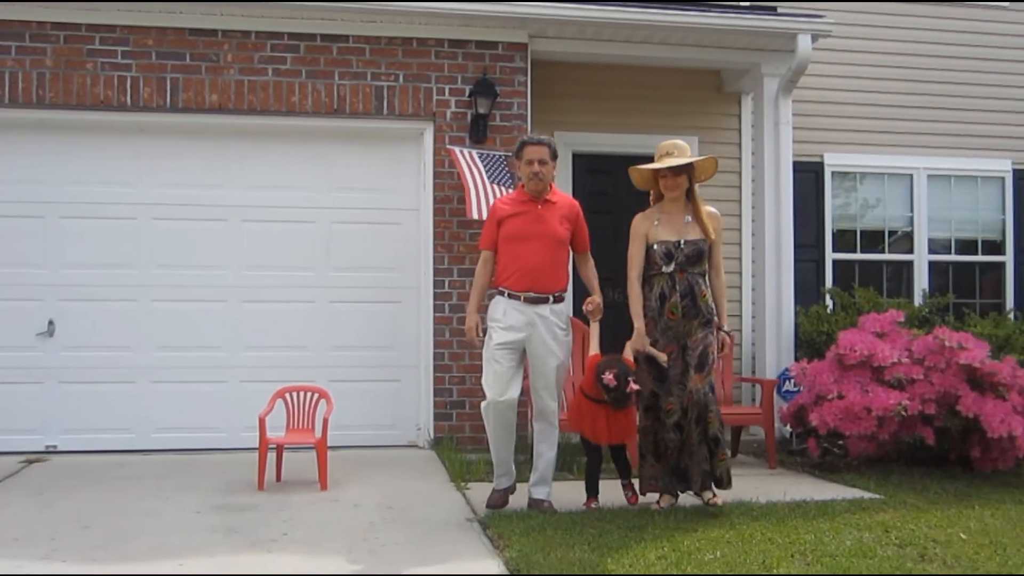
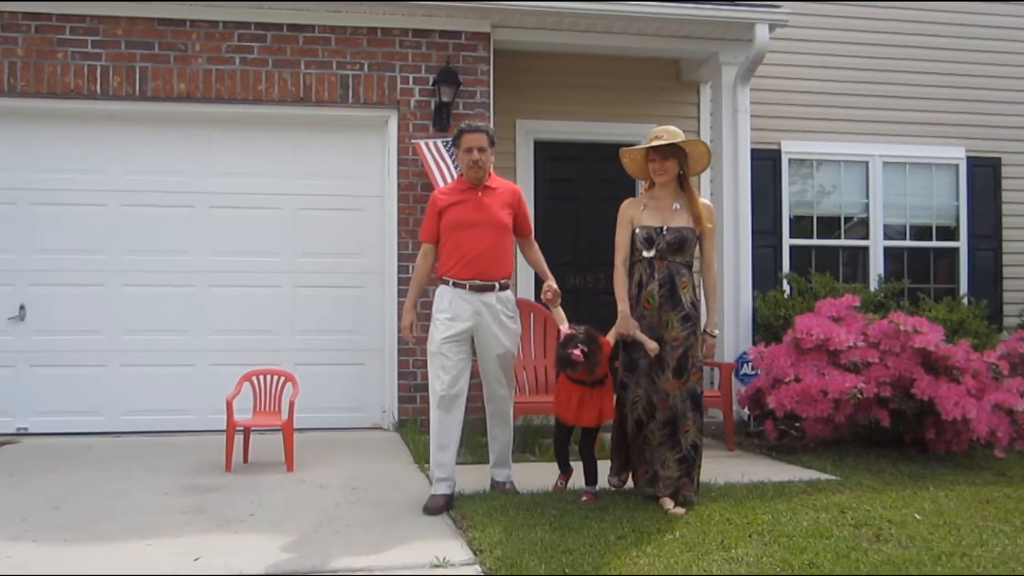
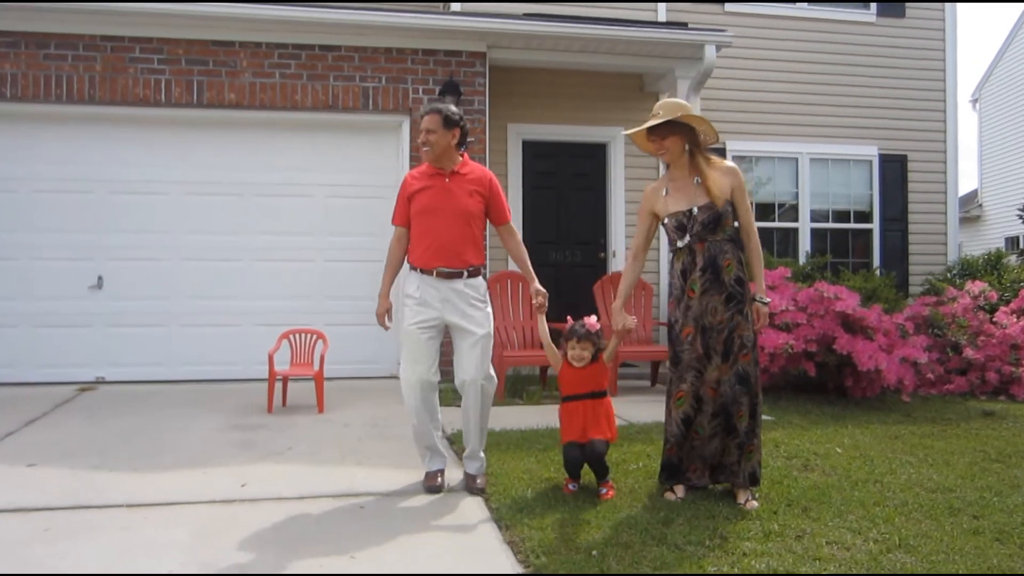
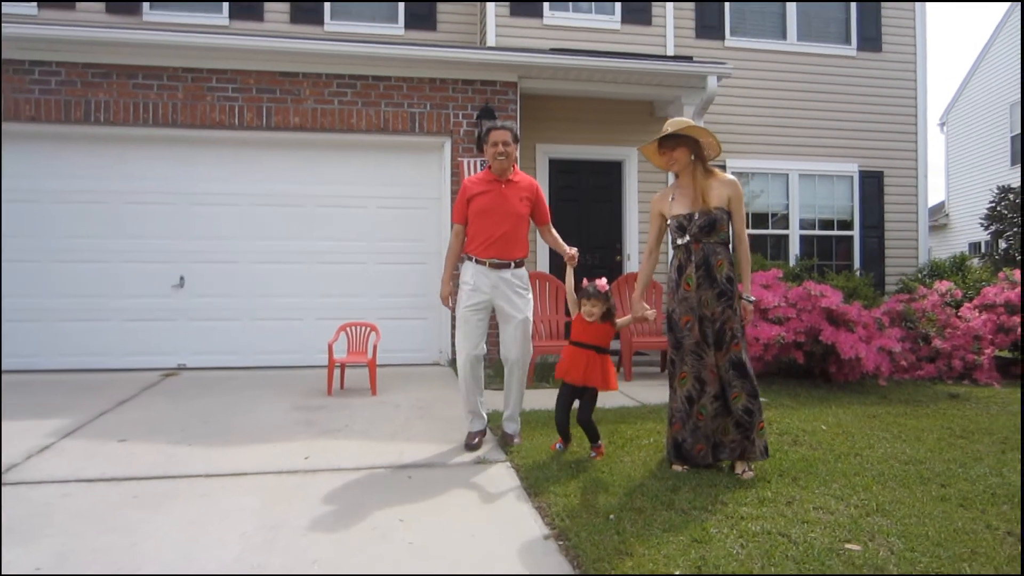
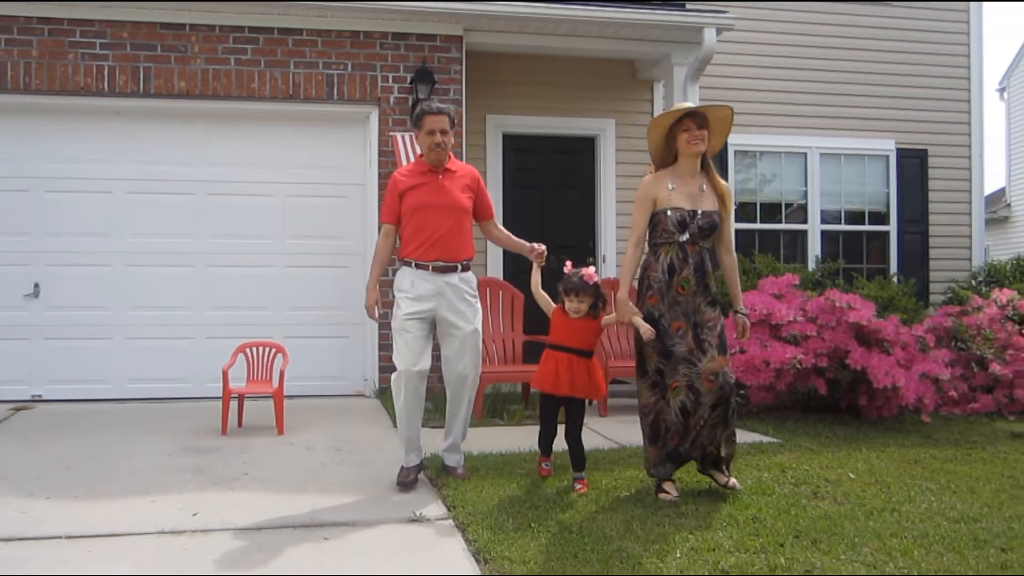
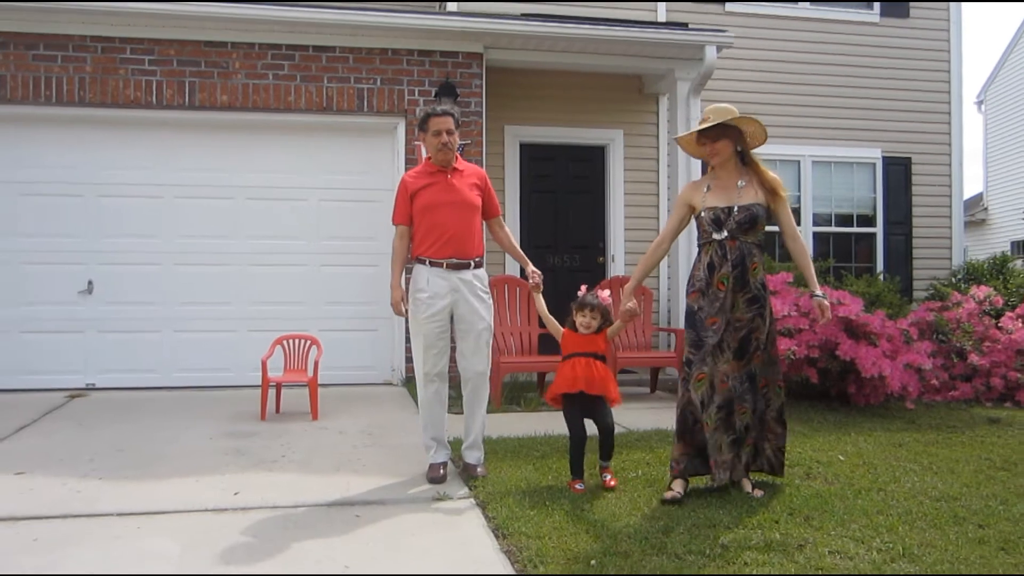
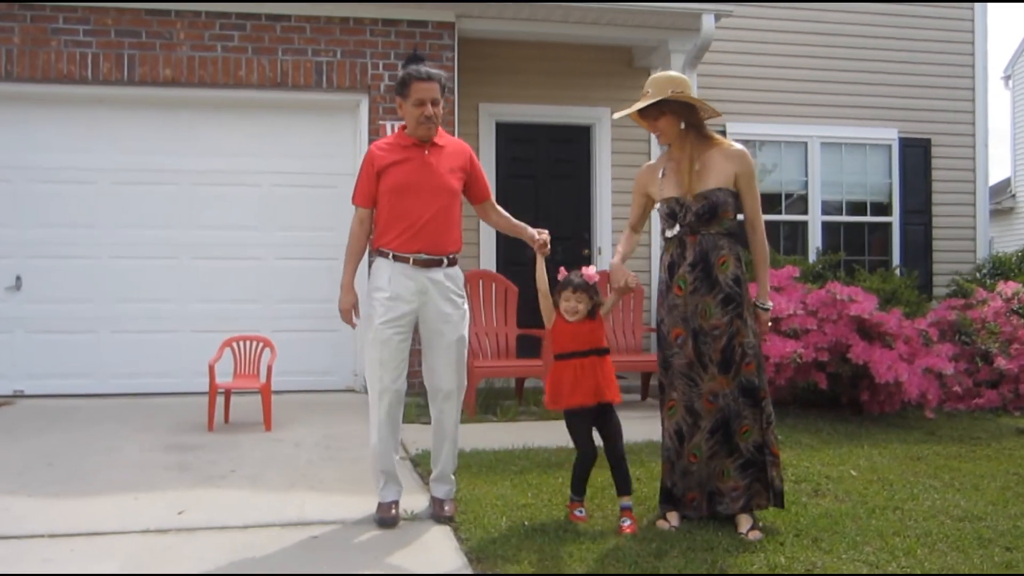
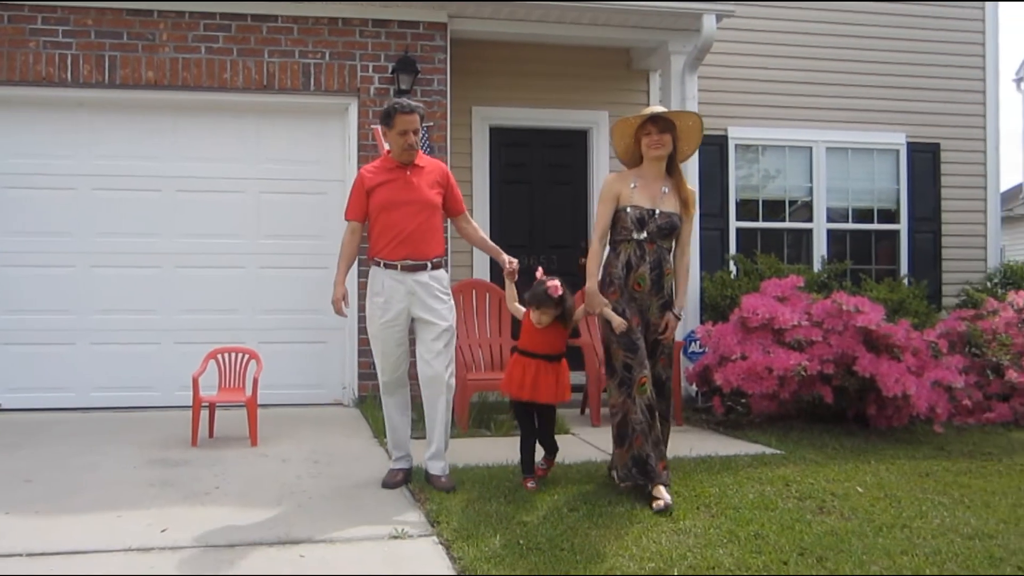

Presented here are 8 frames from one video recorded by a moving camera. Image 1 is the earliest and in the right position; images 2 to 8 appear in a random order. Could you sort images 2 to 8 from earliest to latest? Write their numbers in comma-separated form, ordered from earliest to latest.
2, 8, 5, 6, 4, 3, 7
